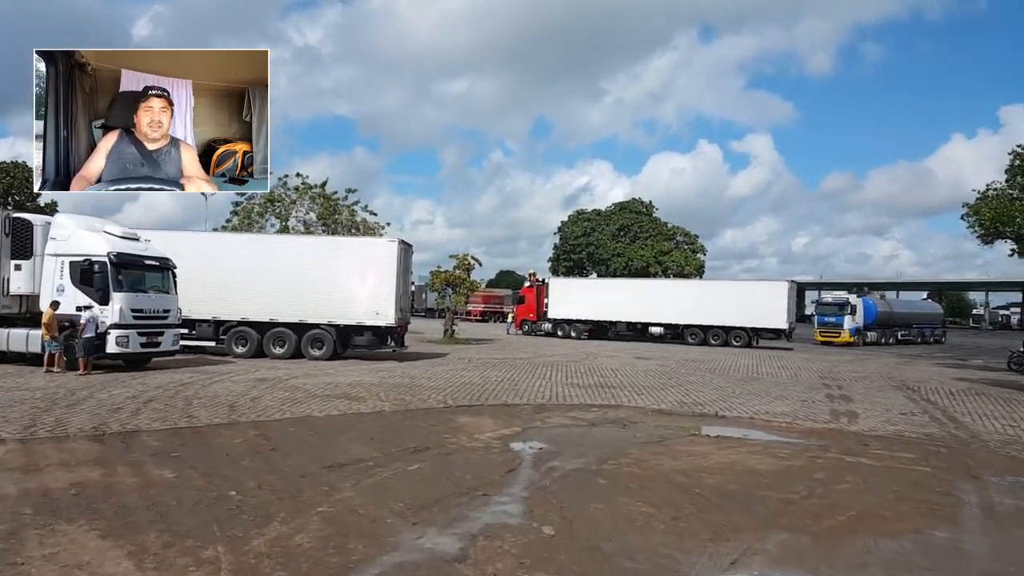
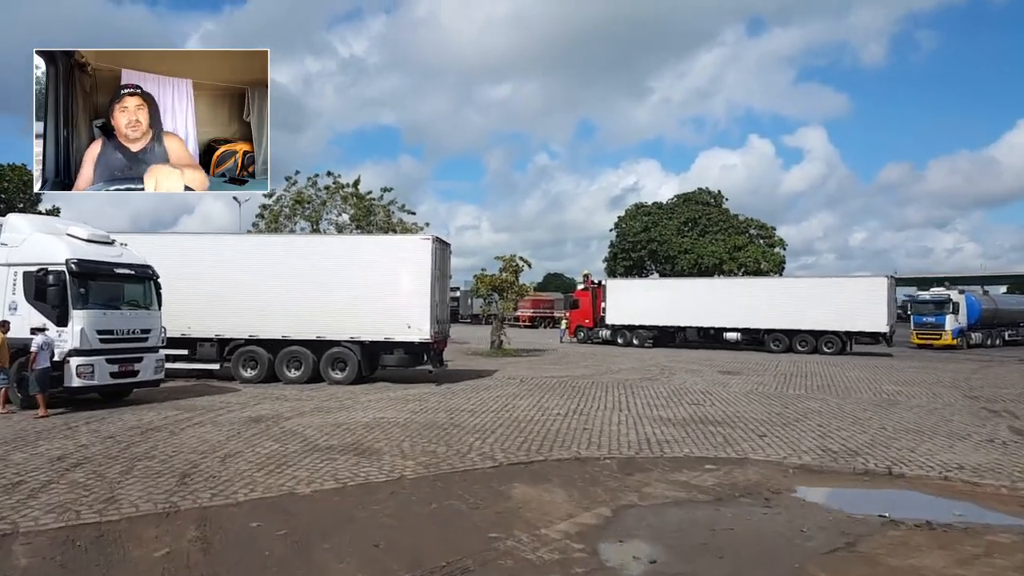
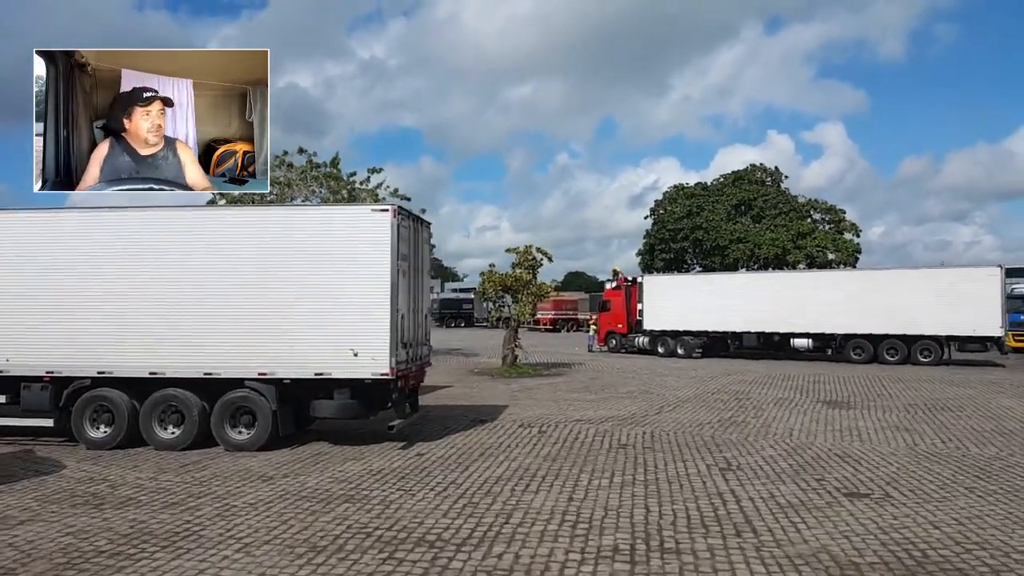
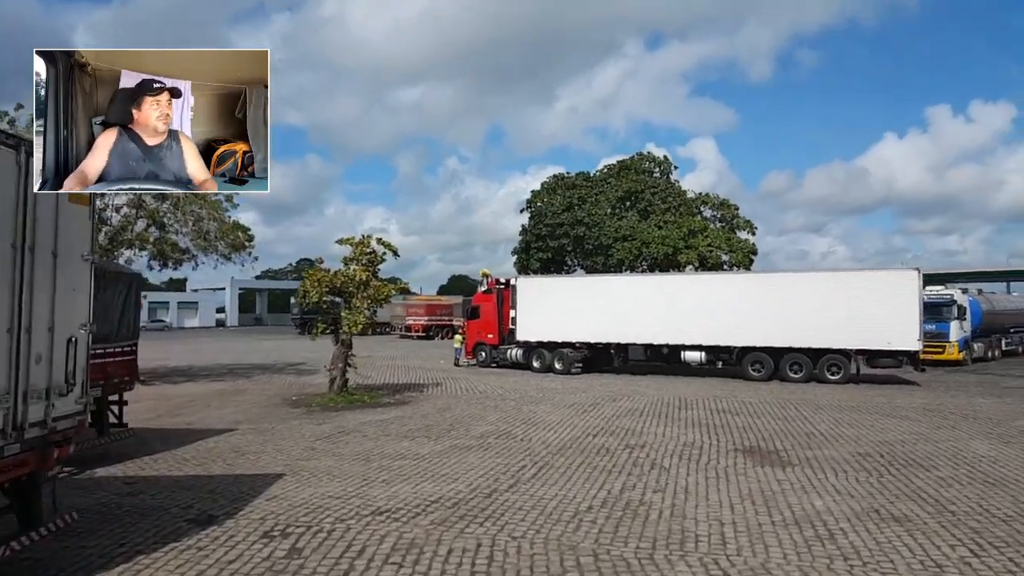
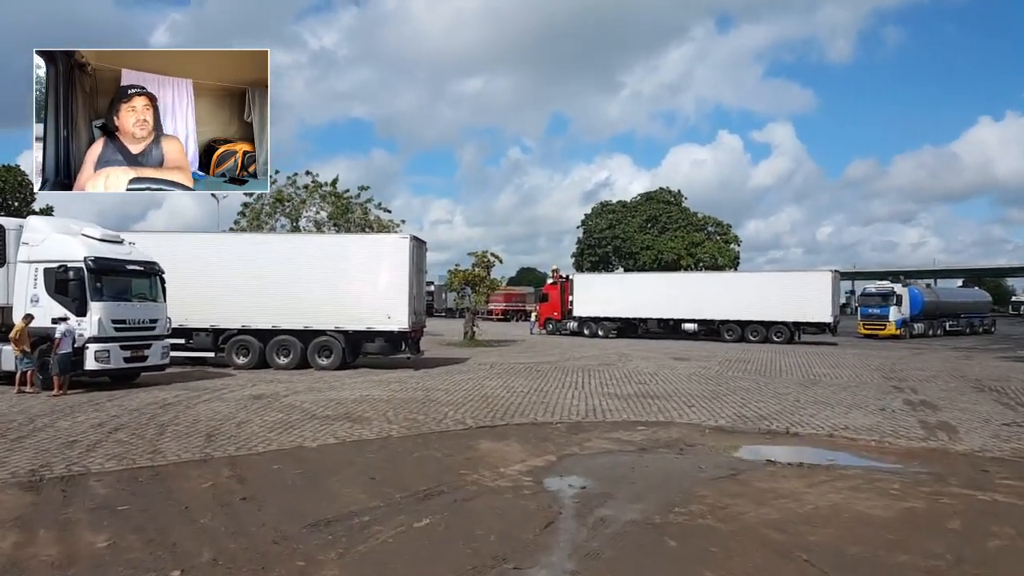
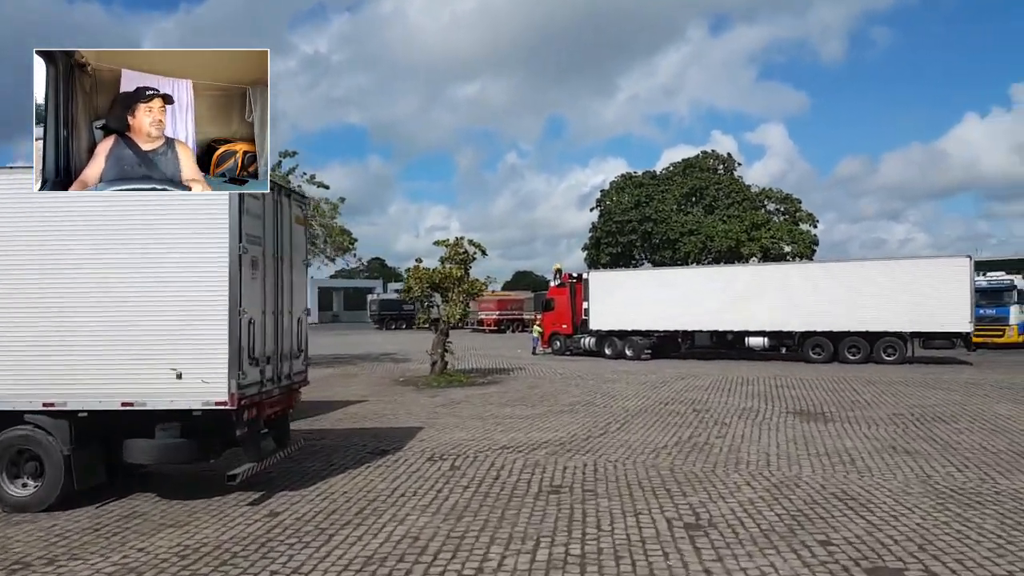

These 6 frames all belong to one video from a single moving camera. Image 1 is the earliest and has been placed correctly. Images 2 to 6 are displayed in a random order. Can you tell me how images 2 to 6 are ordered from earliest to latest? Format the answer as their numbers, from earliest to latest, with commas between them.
5, 2, 3, 6, 4
